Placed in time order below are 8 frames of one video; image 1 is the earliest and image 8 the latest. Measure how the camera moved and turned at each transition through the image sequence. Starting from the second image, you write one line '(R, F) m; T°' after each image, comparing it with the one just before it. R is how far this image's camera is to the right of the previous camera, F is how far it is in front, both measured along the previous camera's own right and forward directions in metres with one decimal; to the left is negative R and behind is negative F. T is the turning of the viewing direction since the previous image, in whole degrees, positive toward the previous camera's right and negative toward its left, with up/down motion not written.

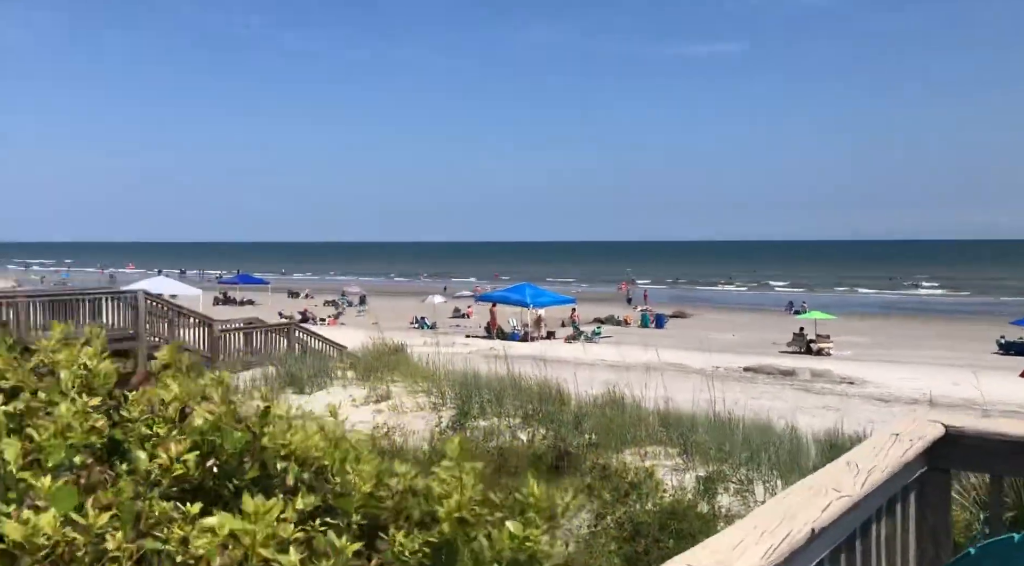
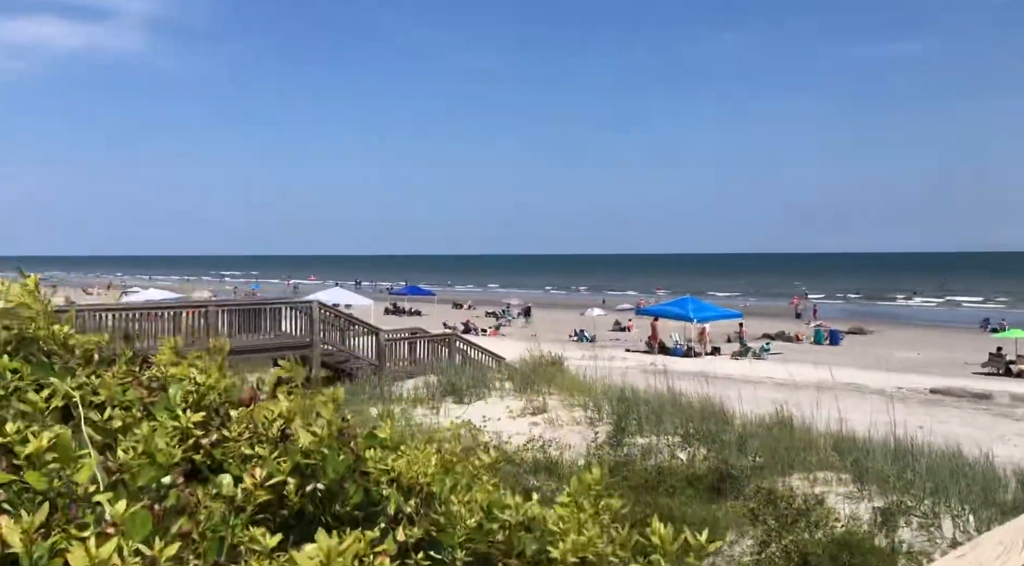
(0.0, +0.3) m; -9°
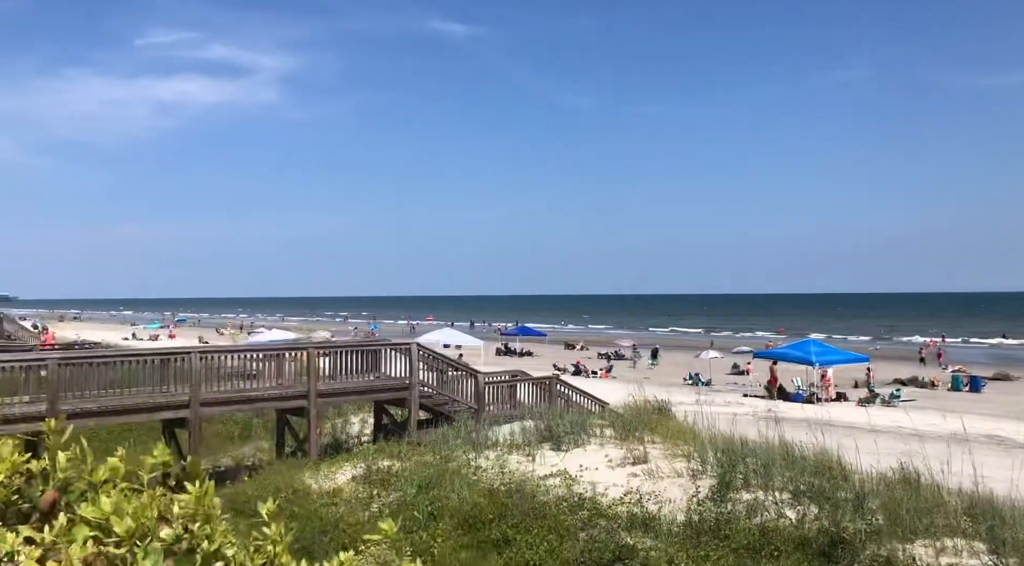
(+0.2, +0.5) m; -7°
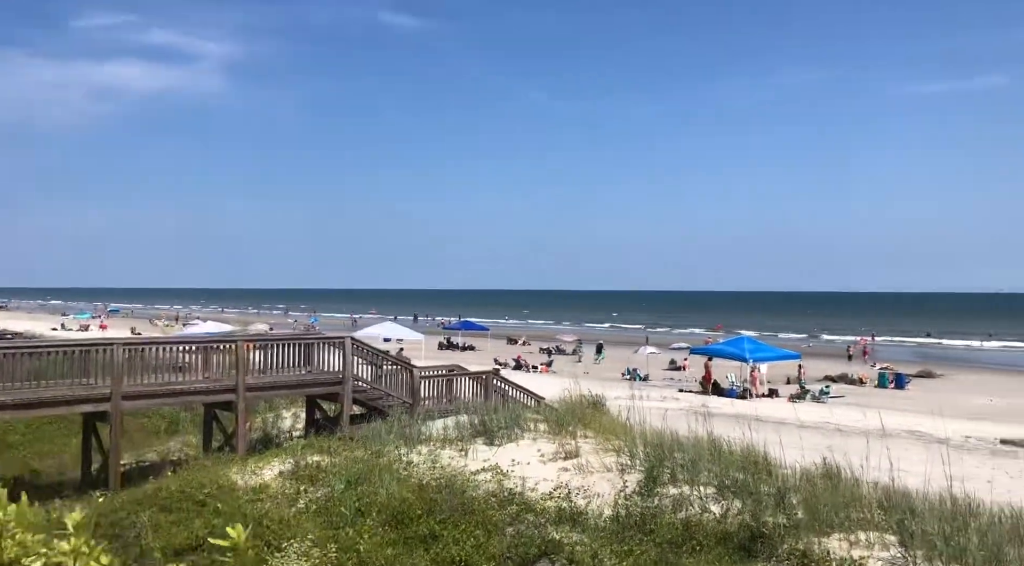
(+0.1, 0.0) m; +3°
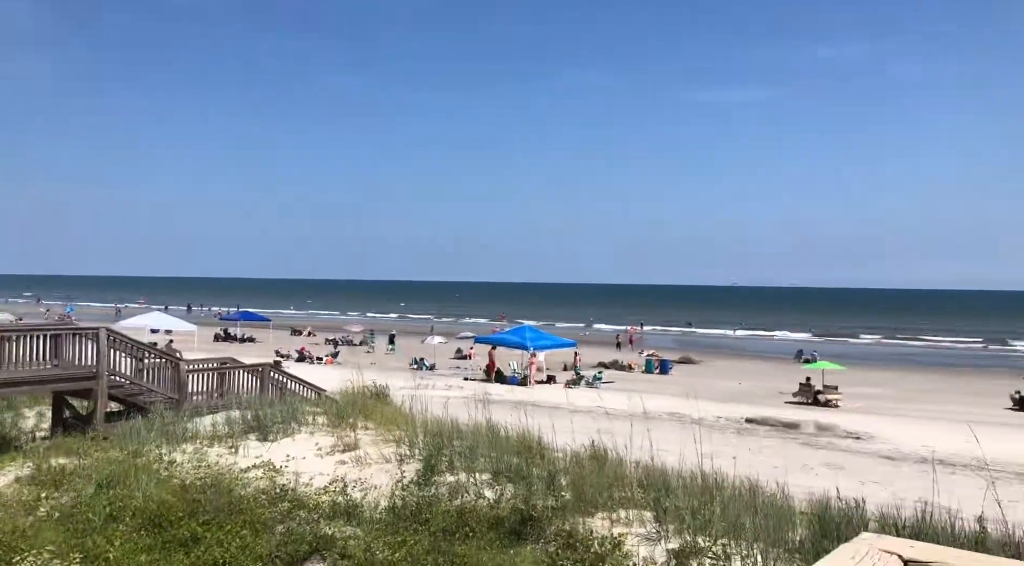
(+0.2, +0.1) m; +11°
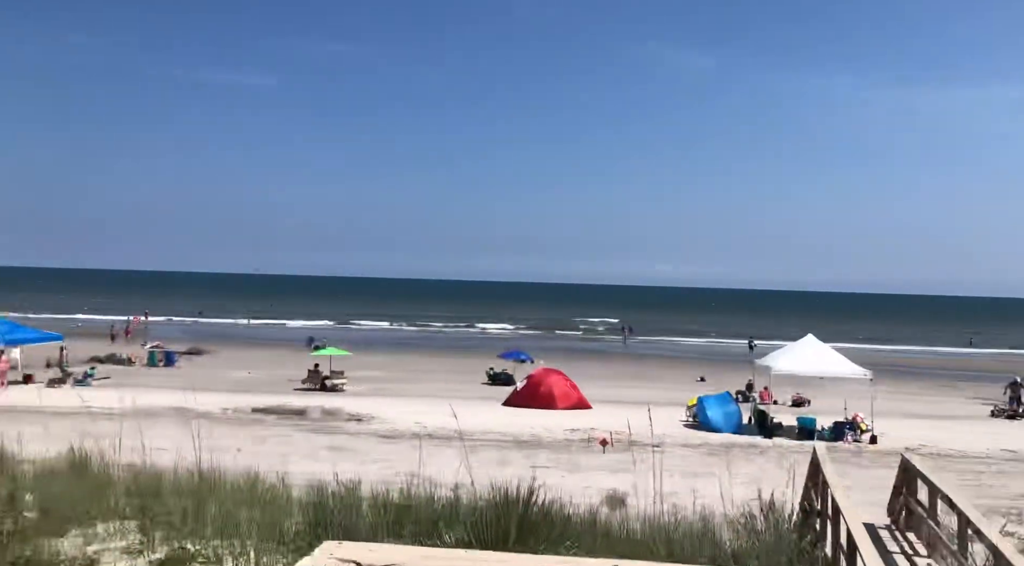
(+2.7, -0.3) m; +1°
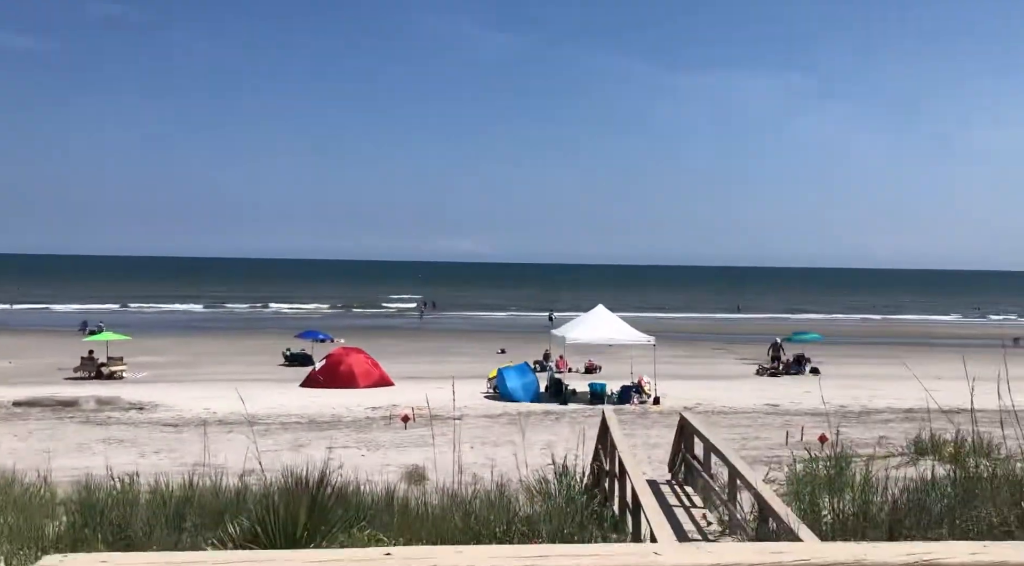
(+0.1, +0.2) m; +11°
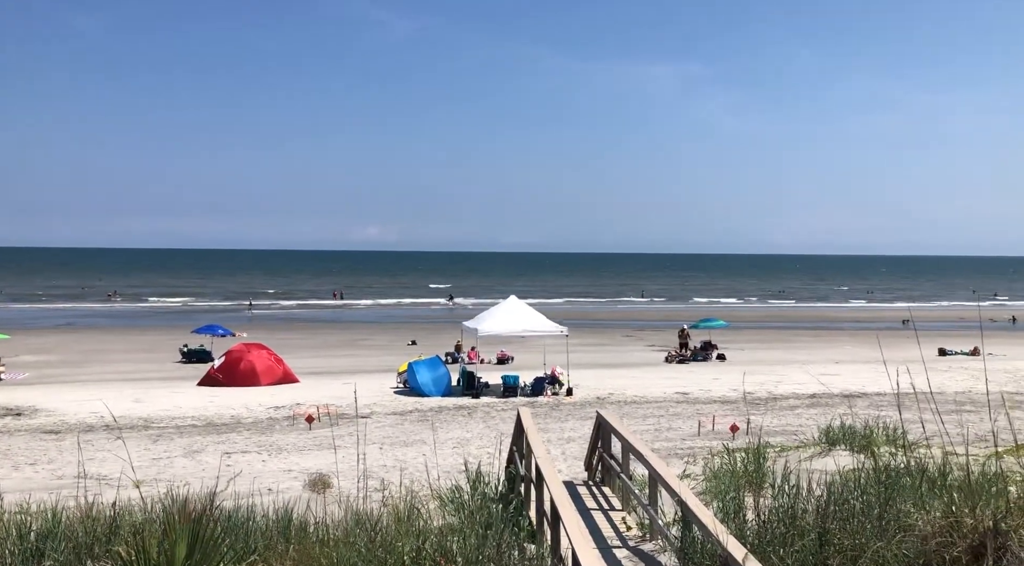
(0.0, +0.6) m; +5°
